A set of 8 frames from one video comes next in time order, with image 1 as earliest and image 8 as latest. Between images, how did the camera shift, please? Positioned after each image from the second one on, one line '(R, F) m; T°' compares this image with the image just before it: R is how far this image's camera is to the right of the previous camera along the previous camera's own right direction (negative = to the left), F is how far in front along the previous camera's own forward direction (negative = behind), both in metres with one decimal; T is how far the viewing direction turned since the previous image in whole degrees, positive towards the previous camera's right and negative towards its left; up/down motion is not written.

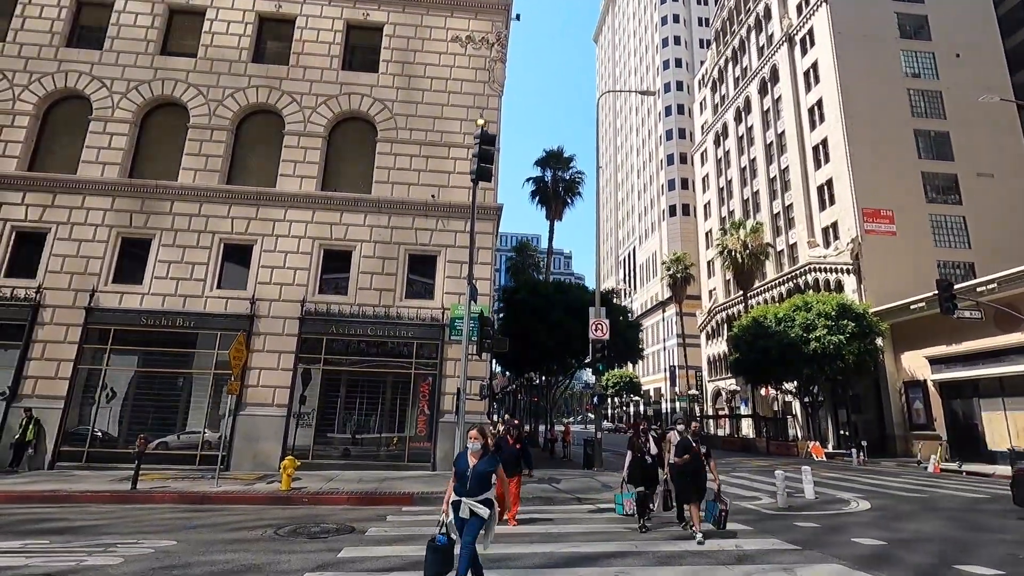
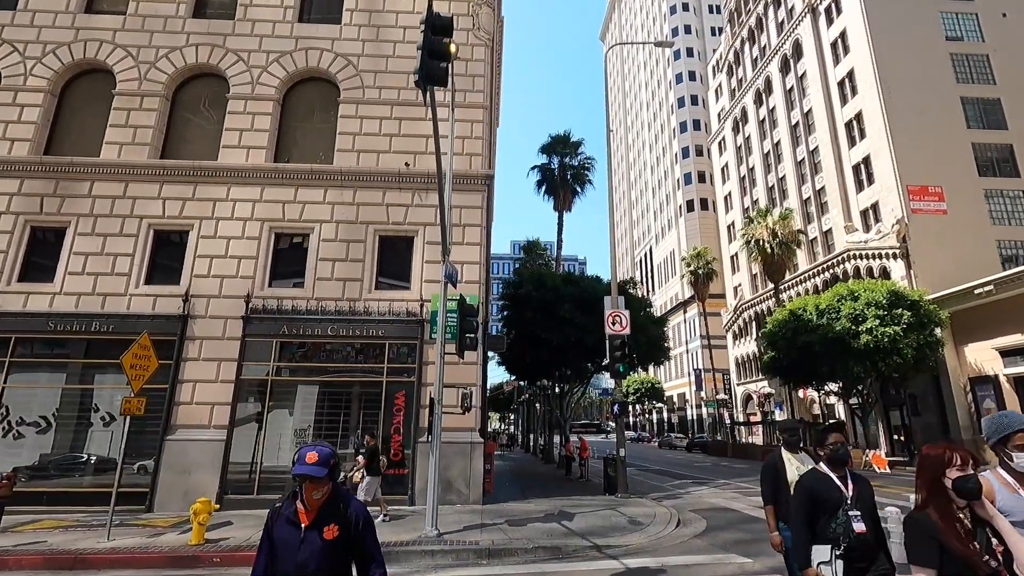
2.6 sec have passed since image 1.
(+0.5, +3.5) m; -2°
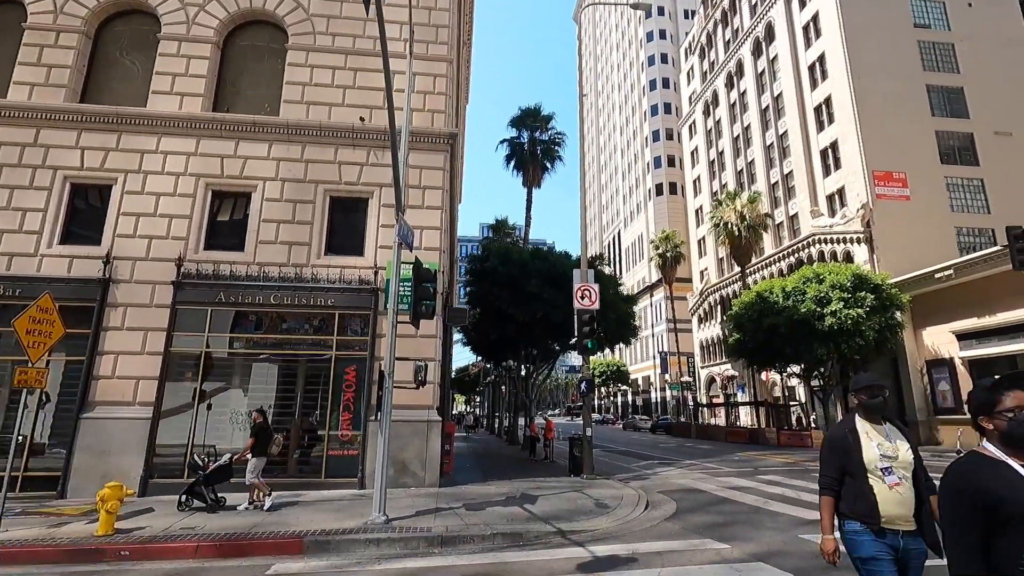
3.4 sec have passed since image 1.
(+0.1, +1.0) m; +3°
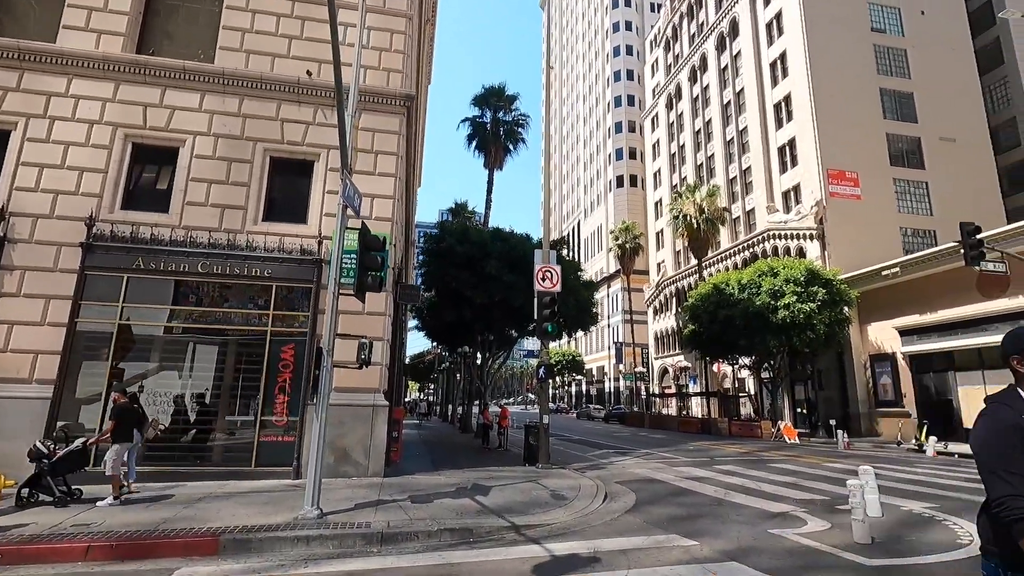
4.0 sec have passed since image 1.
(0.0, +0.9) m; +5°
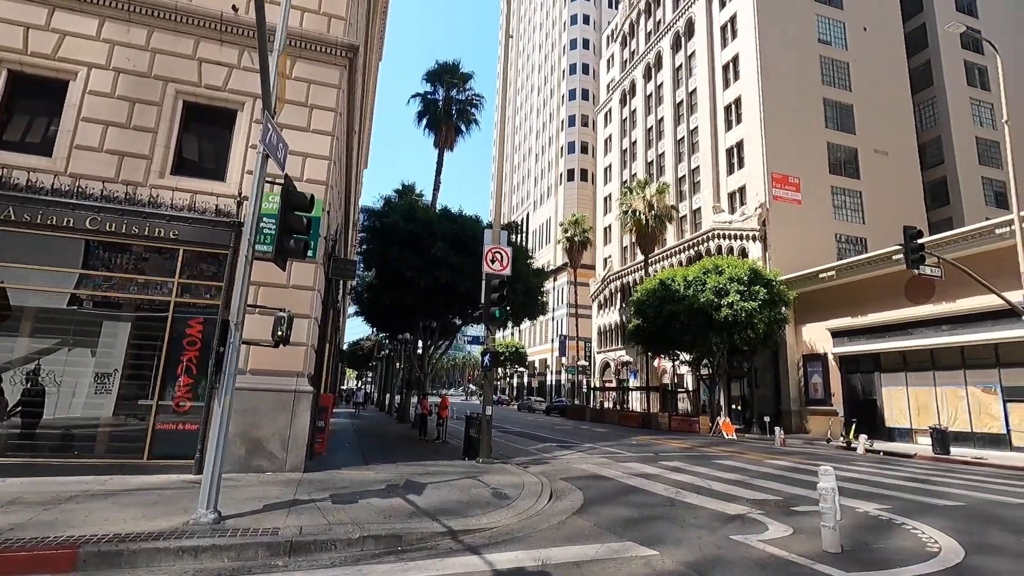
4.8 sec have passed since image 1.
(0.0, +1.0) m; +6°
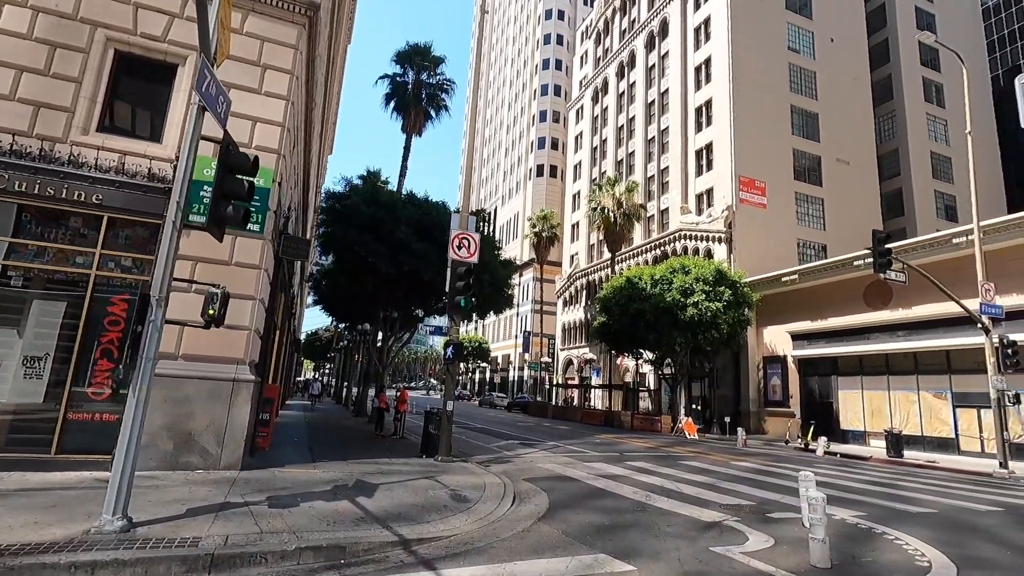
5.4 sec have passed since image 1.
(0.0, +0.7) m; +4°
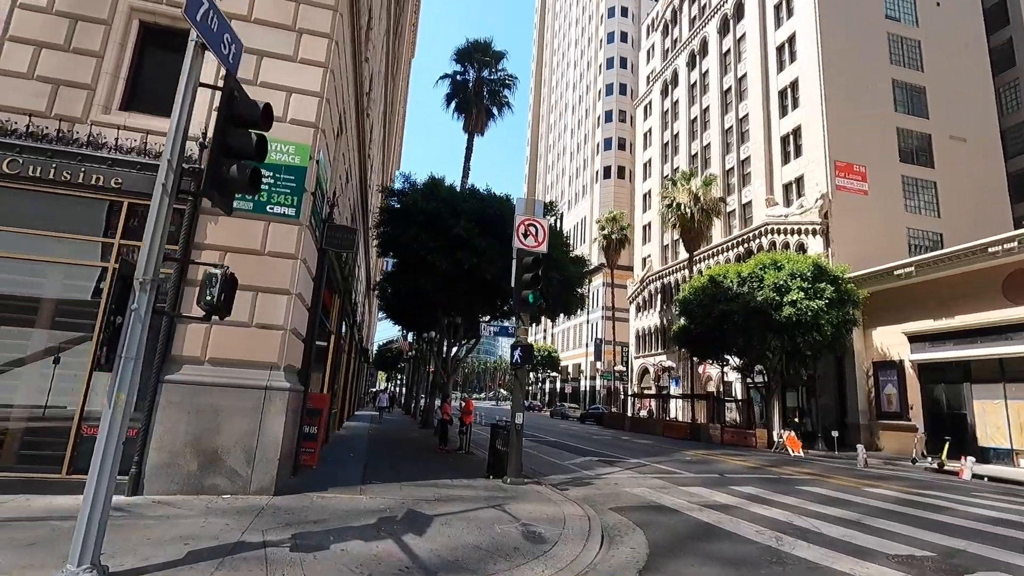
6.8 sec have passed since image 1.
(-0.2, +1.8) m; -7°
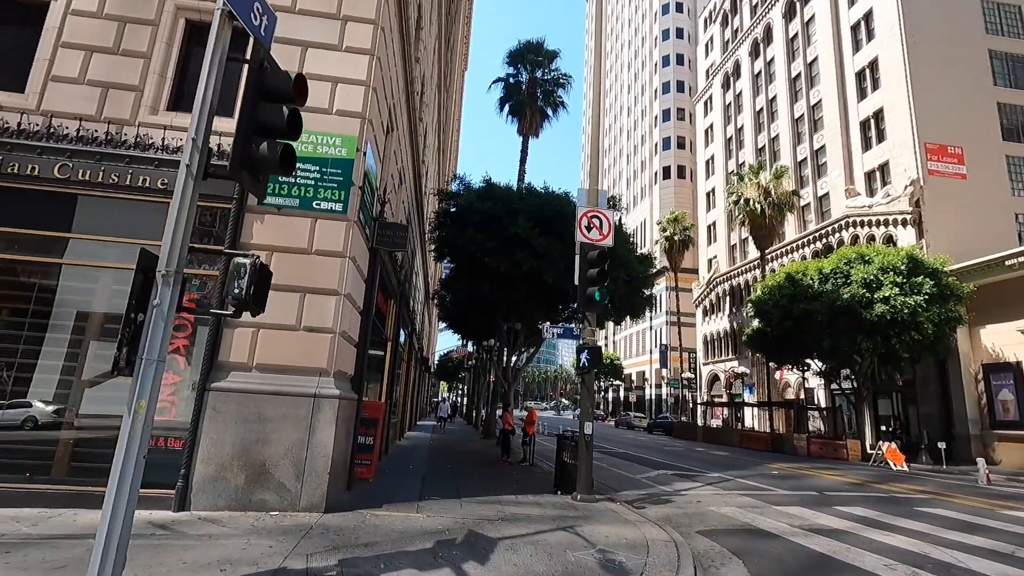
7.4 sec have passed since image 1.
(-0.1, +0.8) m; -6°
